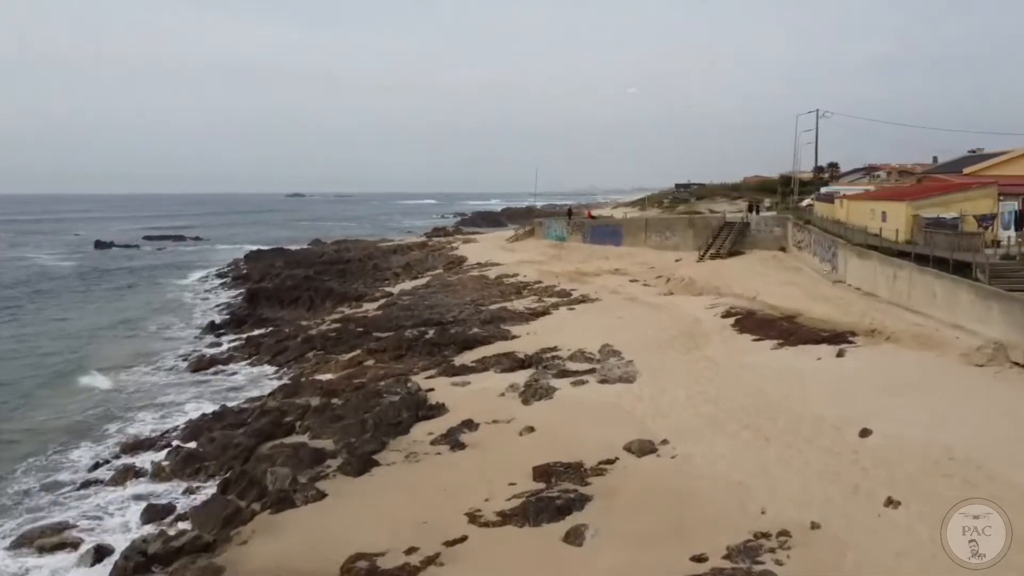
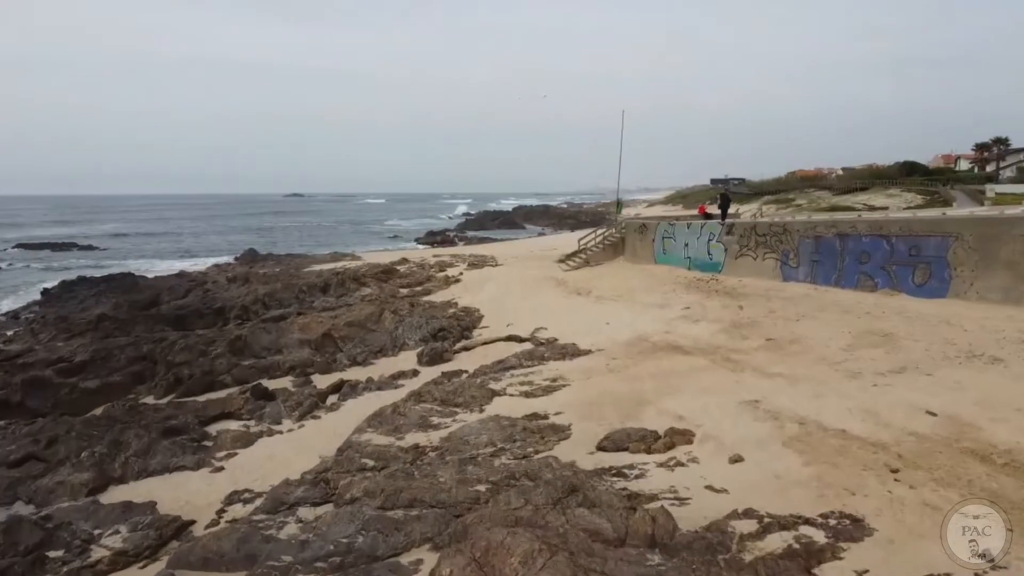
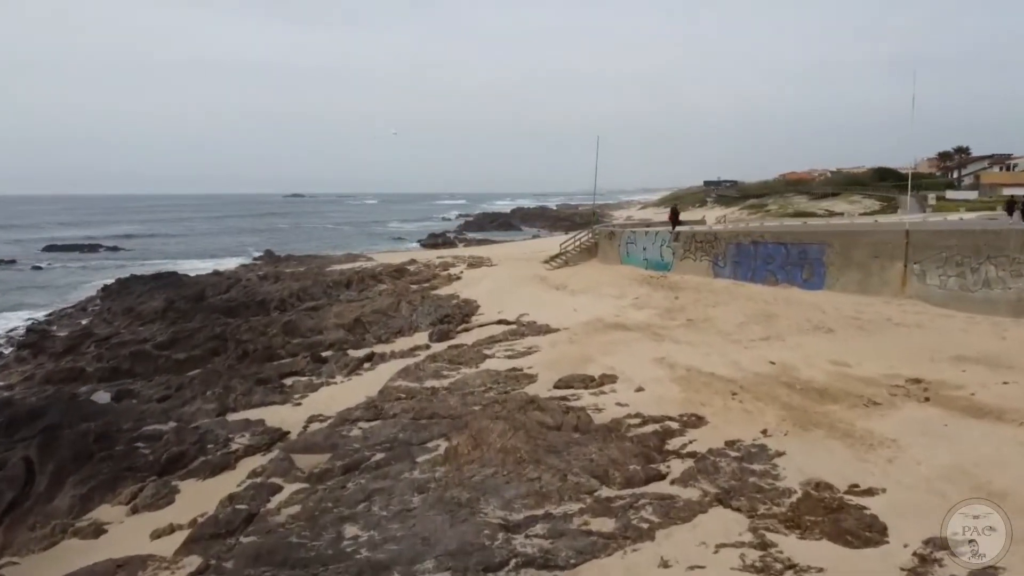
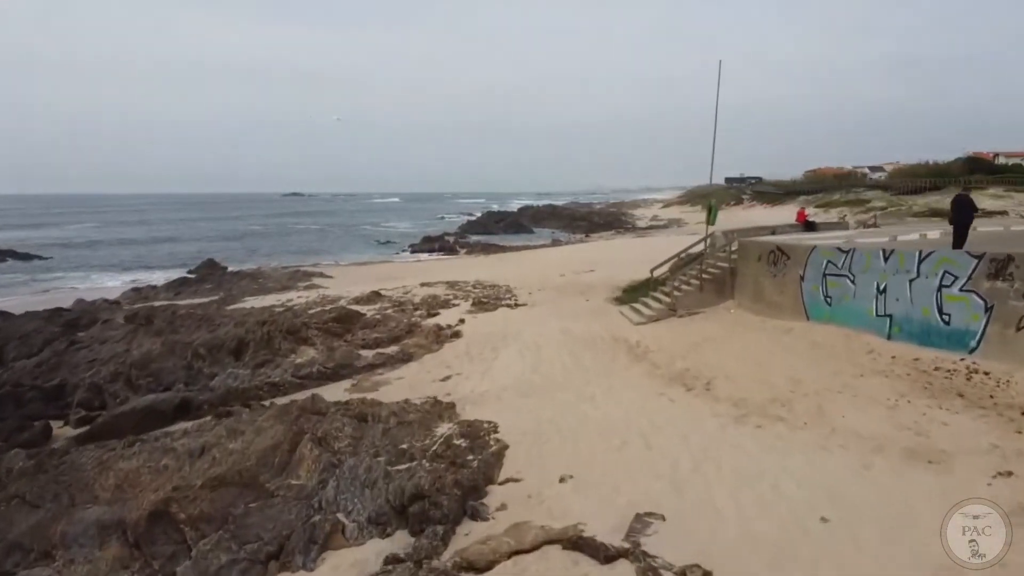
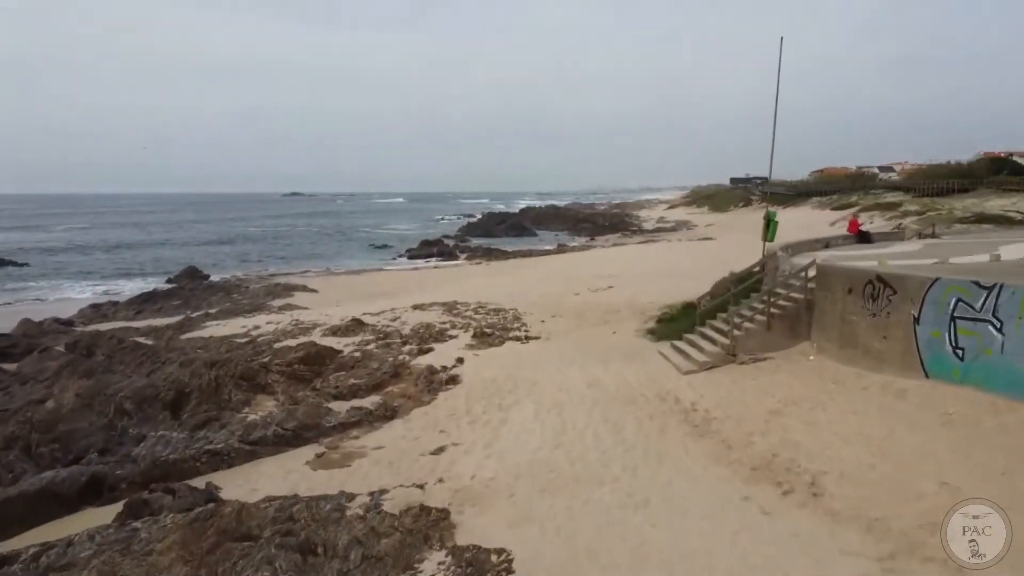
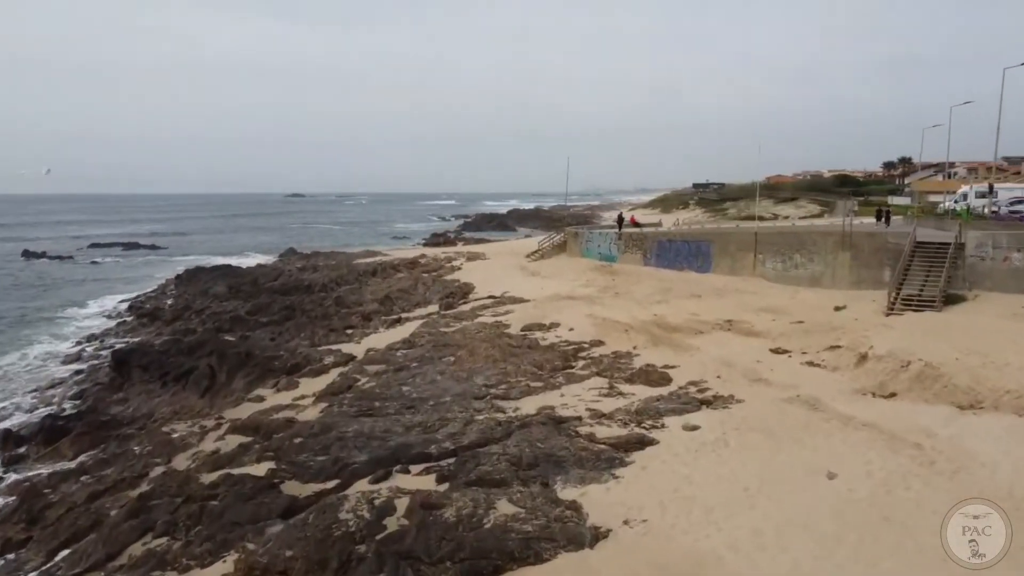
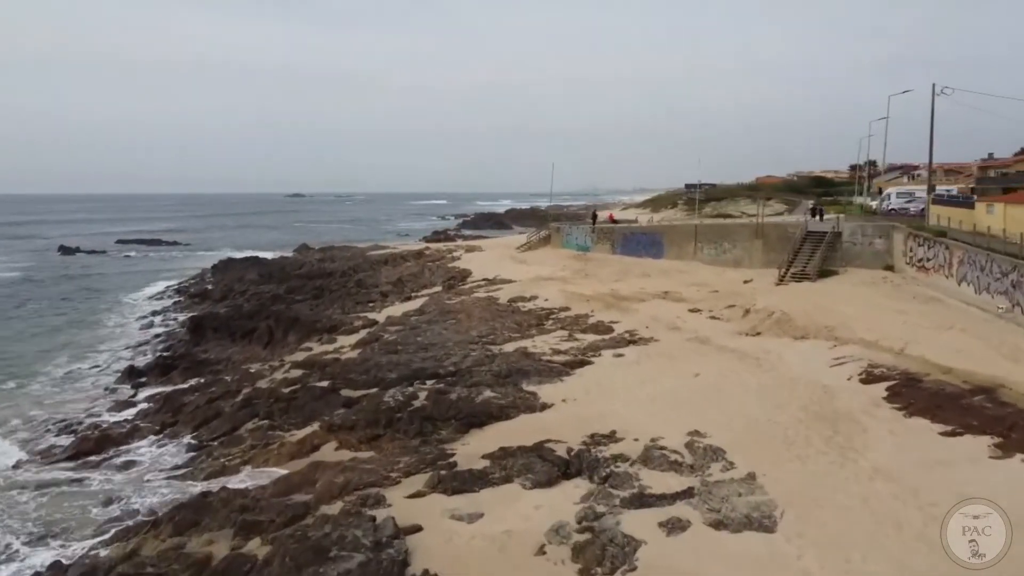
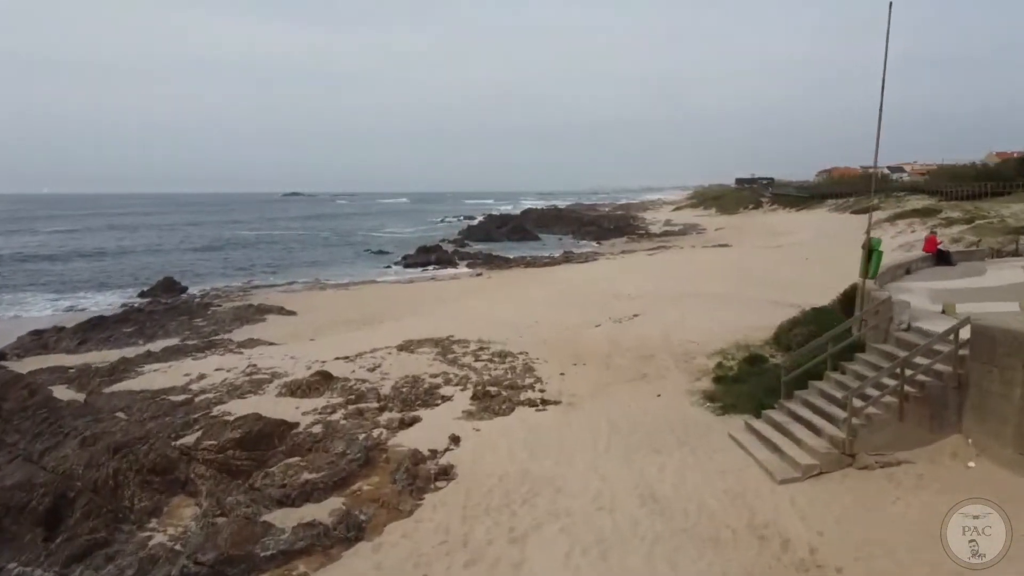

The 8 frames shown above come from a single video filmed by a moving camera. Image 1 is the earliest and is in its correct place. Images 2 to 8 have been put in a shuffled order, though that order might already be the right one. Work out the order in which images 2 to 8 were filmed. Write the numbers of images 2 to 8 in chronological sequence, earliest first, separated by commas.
7, 6, 3, 2, 4, 5, 8
